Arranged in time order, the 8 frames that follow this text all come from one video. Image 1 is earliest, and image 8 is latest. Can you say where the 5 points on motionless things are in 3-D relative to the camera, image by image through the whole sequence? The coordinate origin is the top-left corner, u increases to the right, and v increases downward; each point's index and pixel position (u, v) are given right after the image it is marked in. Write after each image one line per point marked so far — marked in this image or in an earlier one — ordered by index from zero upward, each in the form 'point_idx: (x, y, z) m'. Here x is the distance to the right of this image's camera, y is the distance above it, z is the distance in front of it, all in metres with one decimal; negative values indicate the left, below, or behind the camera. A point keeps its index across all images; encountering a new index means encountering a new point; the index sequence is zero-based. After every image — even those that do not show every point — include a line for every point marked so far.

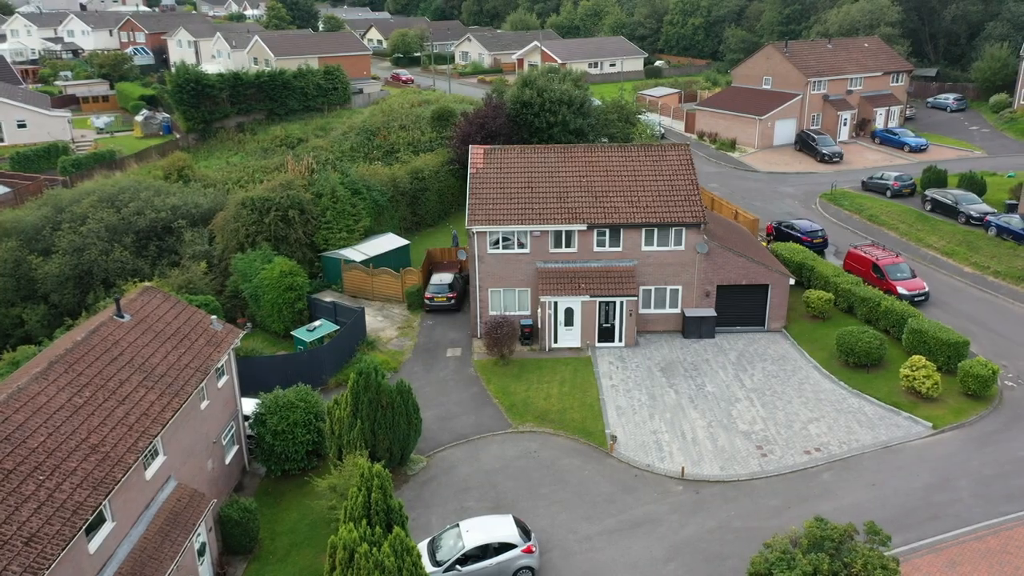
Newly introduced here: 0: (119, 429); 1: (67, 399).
0: (-9.1, -3.3, +19.1) m
1: (-10.3, -2.6, +19.1) m
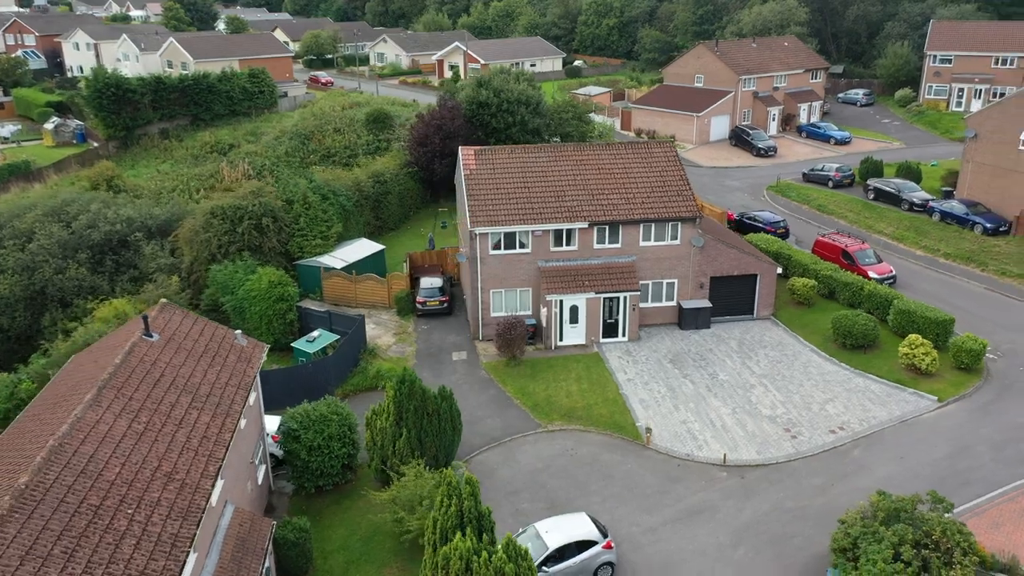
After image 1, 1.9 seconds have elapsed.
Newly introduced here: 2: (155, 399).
0: (-7.1, -3.6, +18.0) m
1: (-8.3, -3.0, +17.9) m
2: (-8.3, -2.6, +19.3) m
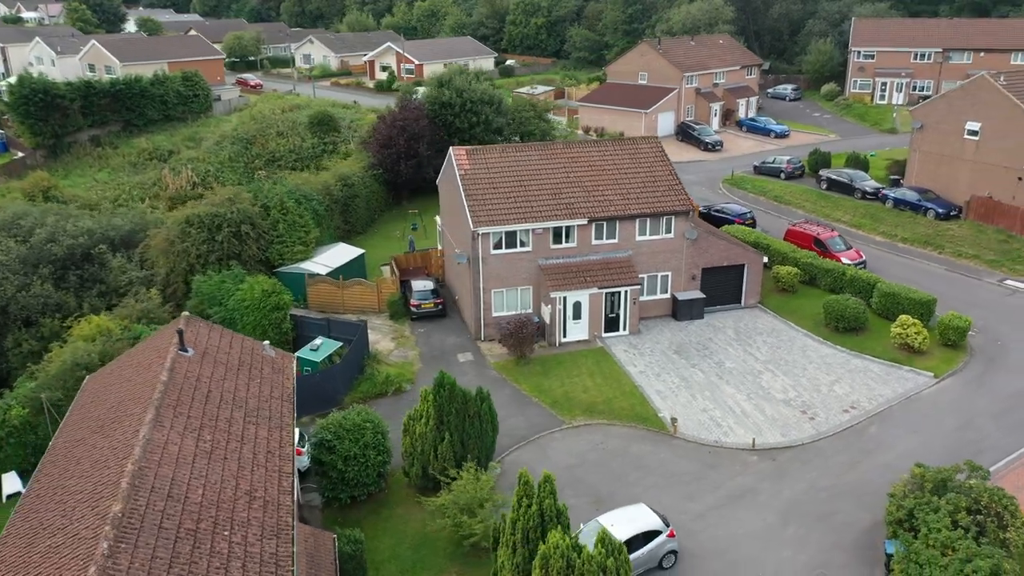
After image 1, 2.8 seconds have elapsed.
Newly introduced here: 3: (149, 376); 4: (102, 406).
0: (-5.3, -3.9, +17.3) m
1: (-6.6, -3.3, +17.0) m
2: (-6.7, -2.9, +18.5) m
3: (-8.6, -2.1, +19.5) m
4: (-9.6, -2.8, +19.5) m
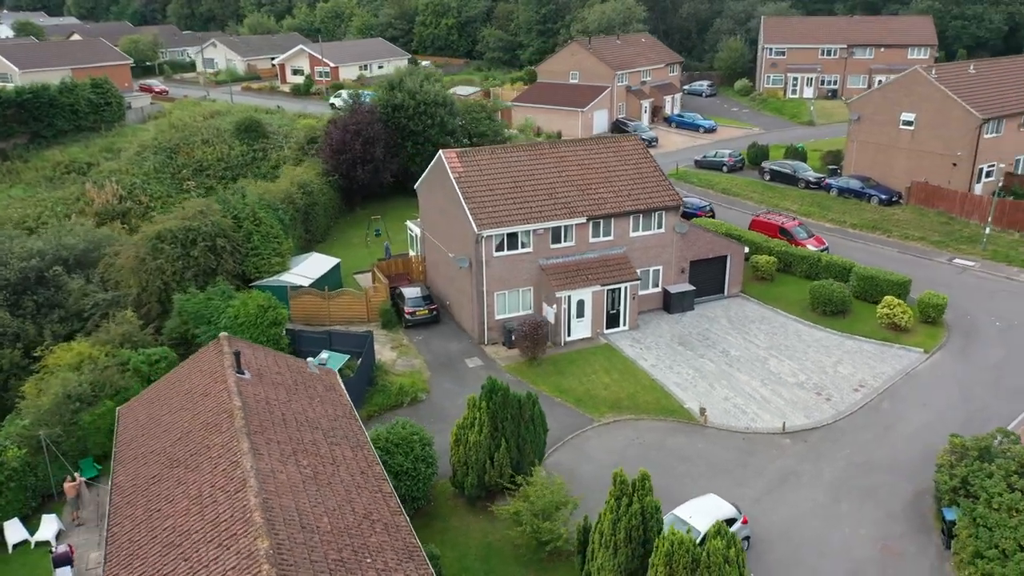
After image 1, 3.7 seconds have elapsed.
0: (-3.0, -4.1, +16.6) m
1: (-4.2, -3.6, +16.1) m
2: (-4.6, -3.2, +17.5) m
3: (-6.6, -2.5, +18.3) m
4: (-7.6, -3.3, +18.1) m
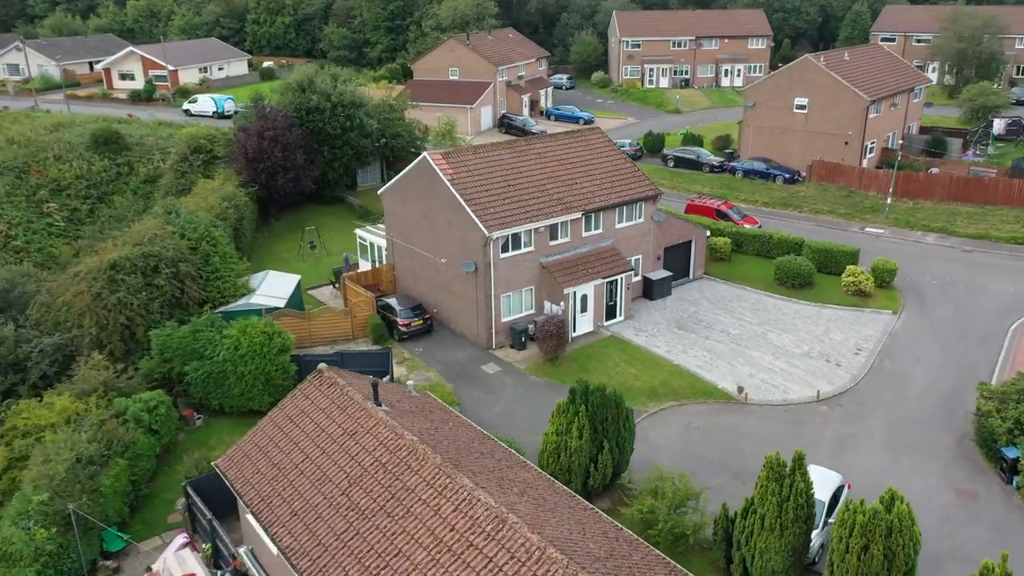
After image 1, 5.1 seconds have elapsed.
0: (+1.3, -4.3, +15.8) m
1: (+0.2, -3.9, +15.1) m
2: (-0.5, -3.6, +16.3) m
3: (-2.8, -3.1, +16.6) m
4: (-3.6, -3.9, +16.2) m
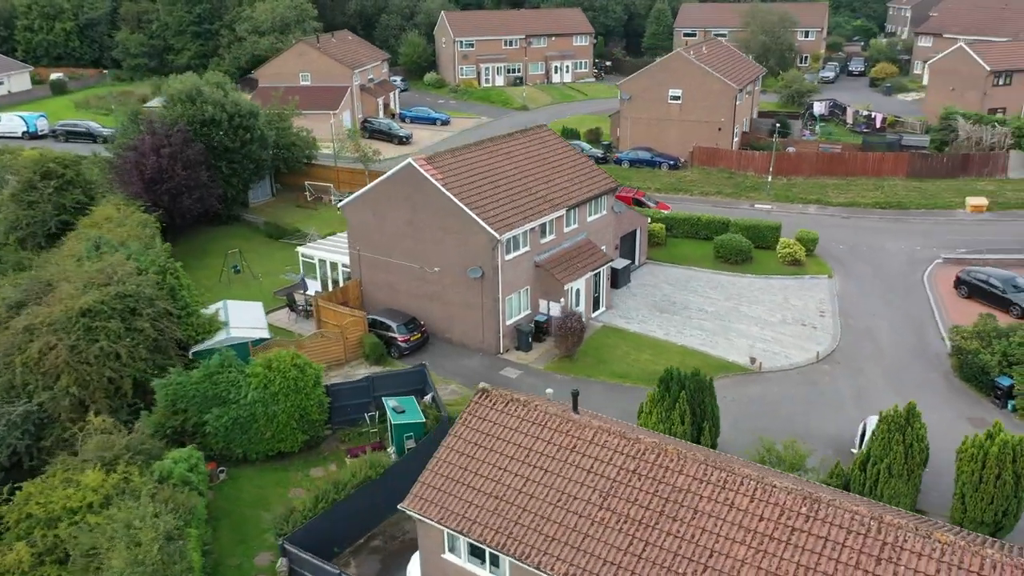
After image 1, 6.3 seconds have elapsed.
0: (+6.1, -4.0, +16.5) m
1: (+5.2, -3.6, +15.5) m
2: (+4.1, -3.4, +16.5) m
3: (+1.8, -3.2, +16.1) m
4: (+1.3, -4.1, +15.5) m
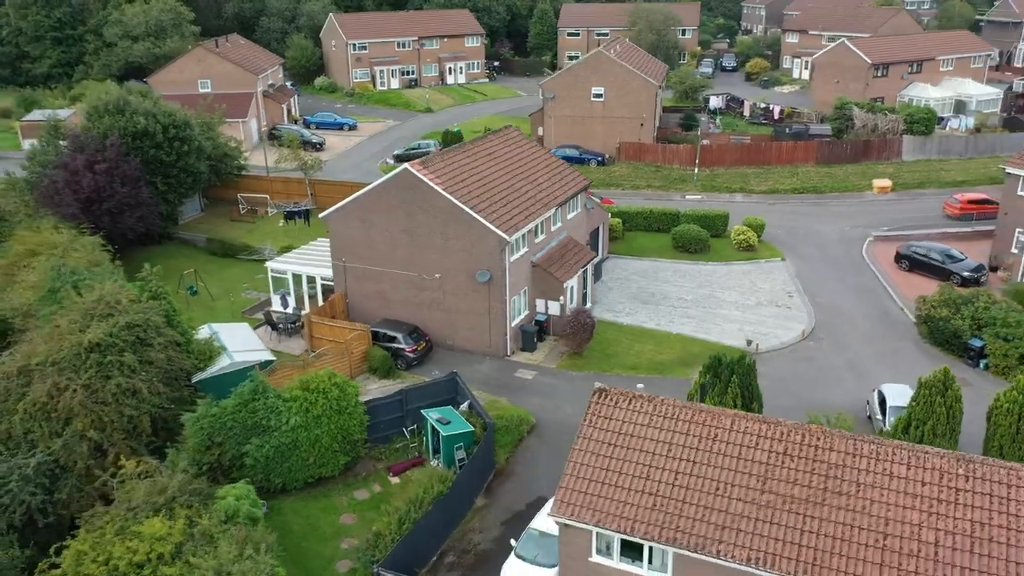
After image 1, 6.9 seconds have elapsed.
0: (+8.9, -3.5, +17.8) m
1: (+8.2, -3.2, +16.6) m
2: (+7.0, -3.1, +17.4) m
3: (+4.8, -3.0, +16.6) m
4: (+4.4, -3.9, +15.9) m
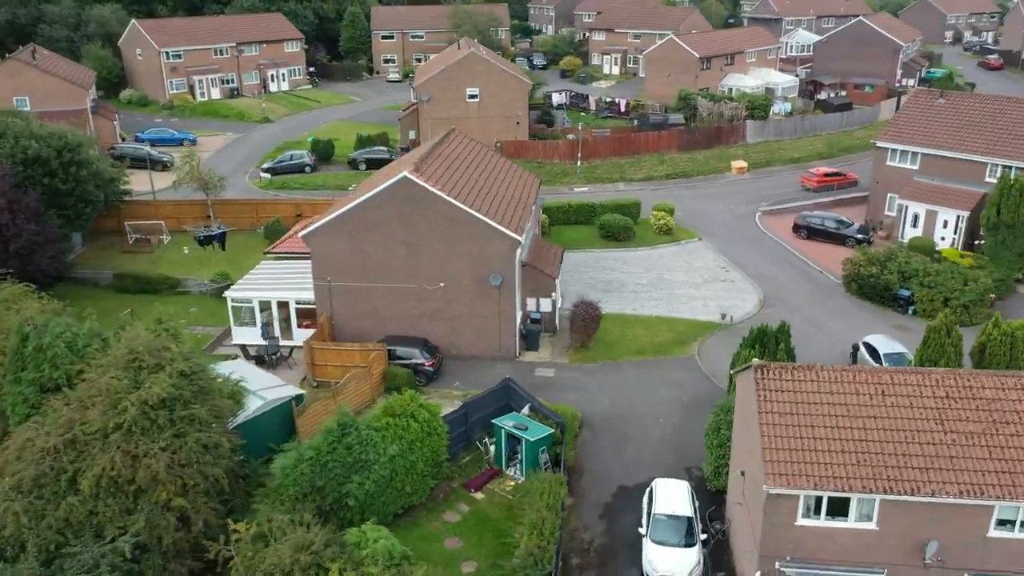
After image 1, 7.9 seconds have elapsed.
0: (+12.7, -2.3, +20.9) m
1: (+12.3, -2.1, +19.5) m
2: (+10.9, -2.1, +19.9) m
3: (+9.0, -2.2, +18.6) m
4: (+8.9, -3.2, +17.8) m
